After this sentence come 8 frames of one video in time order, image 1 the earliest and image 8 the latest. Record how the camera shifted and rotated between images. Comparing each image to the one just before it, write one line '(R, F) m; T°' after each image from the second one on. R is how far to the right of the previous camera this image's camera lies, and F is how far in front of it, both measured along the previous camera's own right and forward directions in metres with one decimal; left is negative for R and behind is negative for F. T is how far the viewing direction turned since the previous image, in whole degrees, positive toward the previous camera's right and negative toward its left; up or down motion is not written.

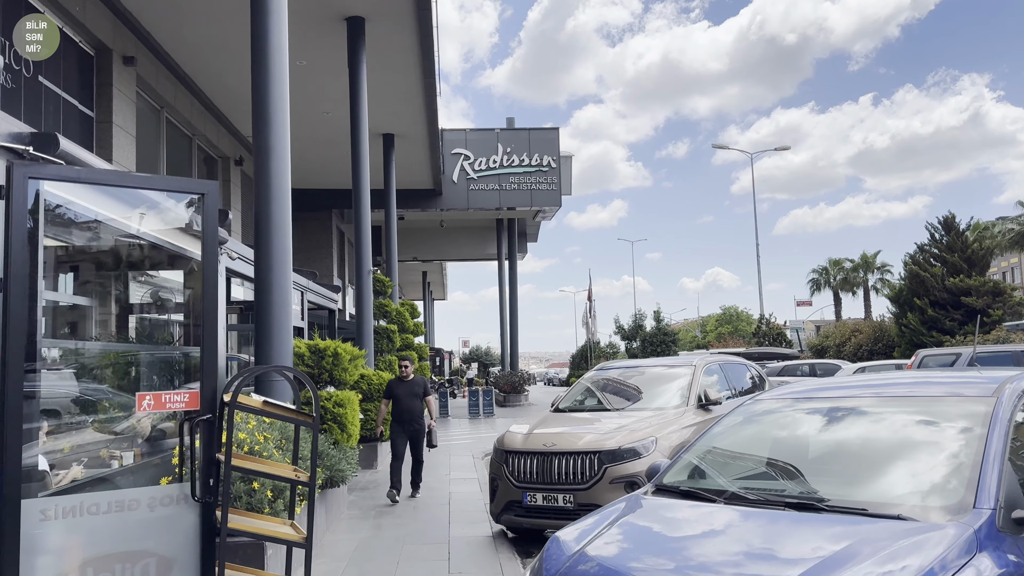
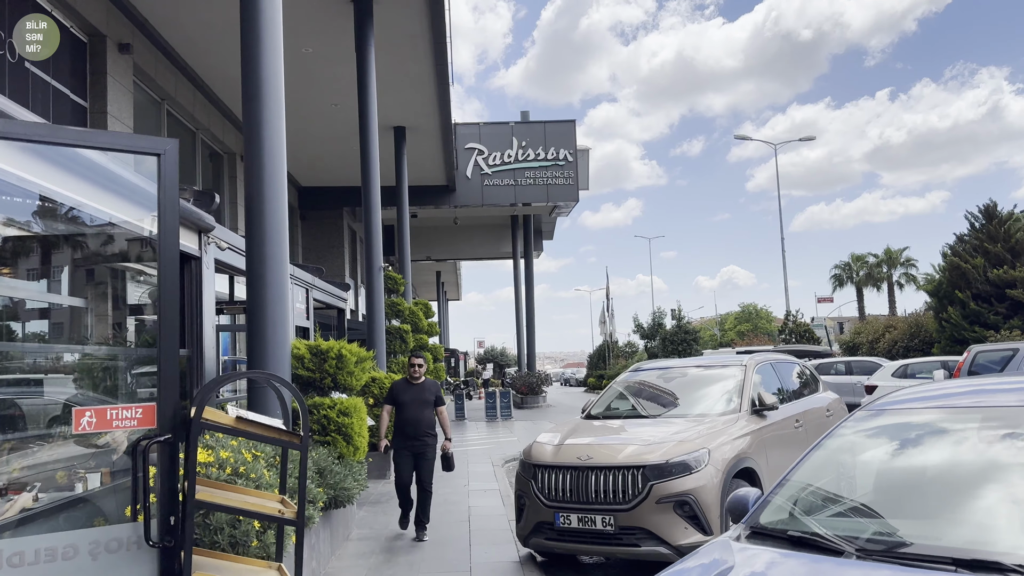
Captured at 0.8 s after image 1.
(-0.1, +0.9) m; -1°
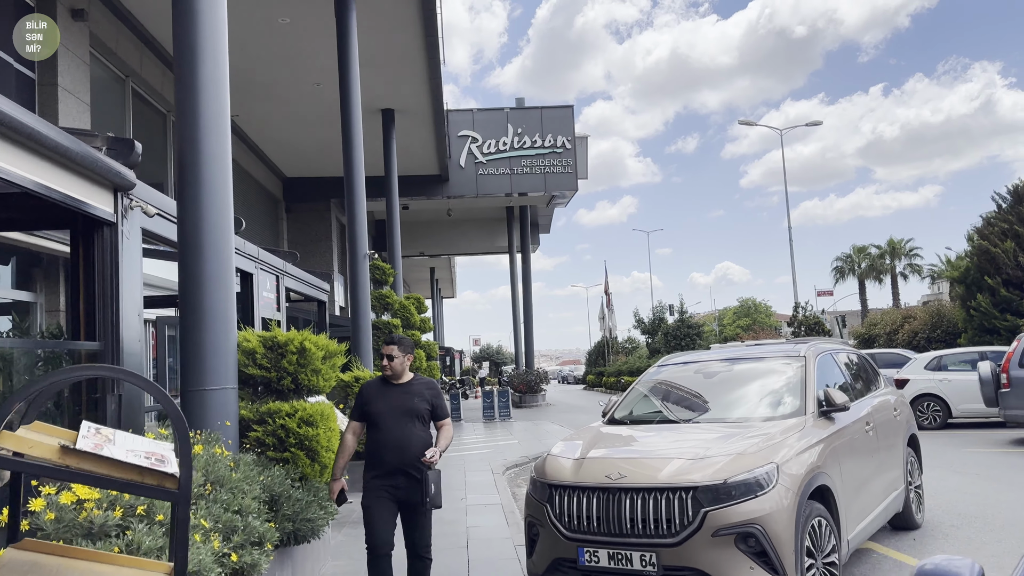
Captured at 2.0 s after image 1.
(-0.1, +1.3) m; 0°
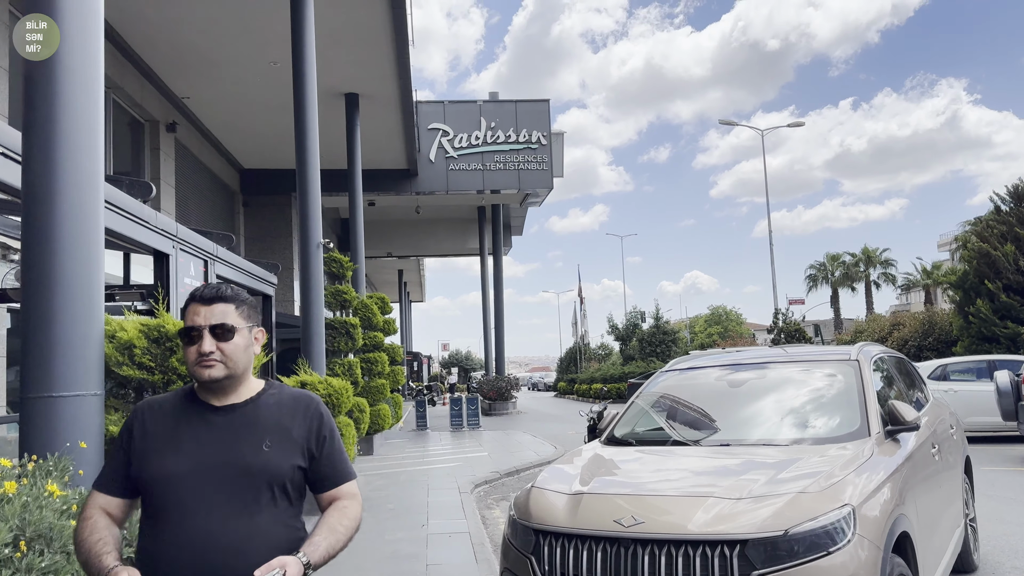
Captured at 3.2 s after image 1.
(0.0, +1.3) m; +2°
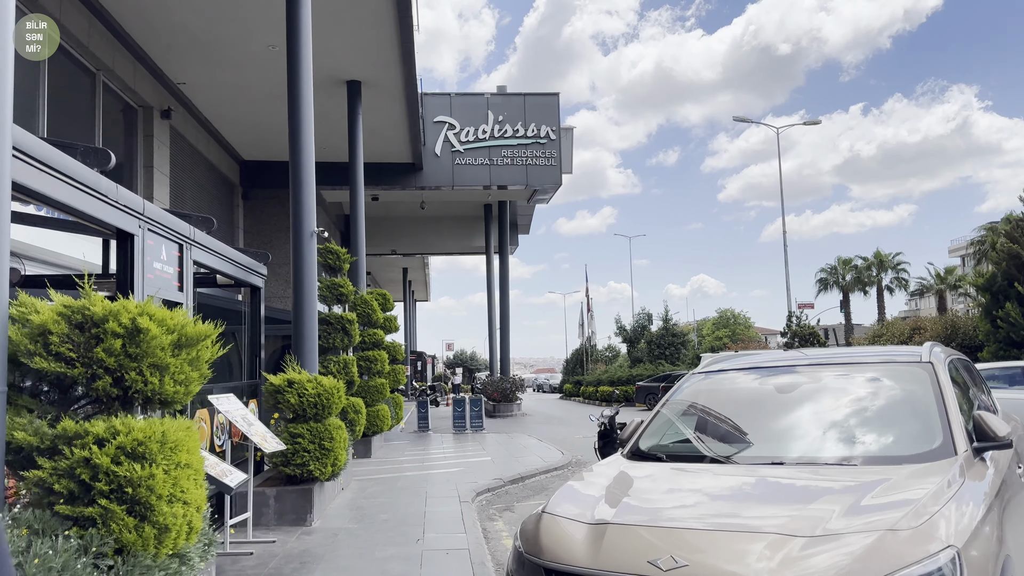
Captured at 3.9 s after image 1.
(0.0, +0.7) m; 0°
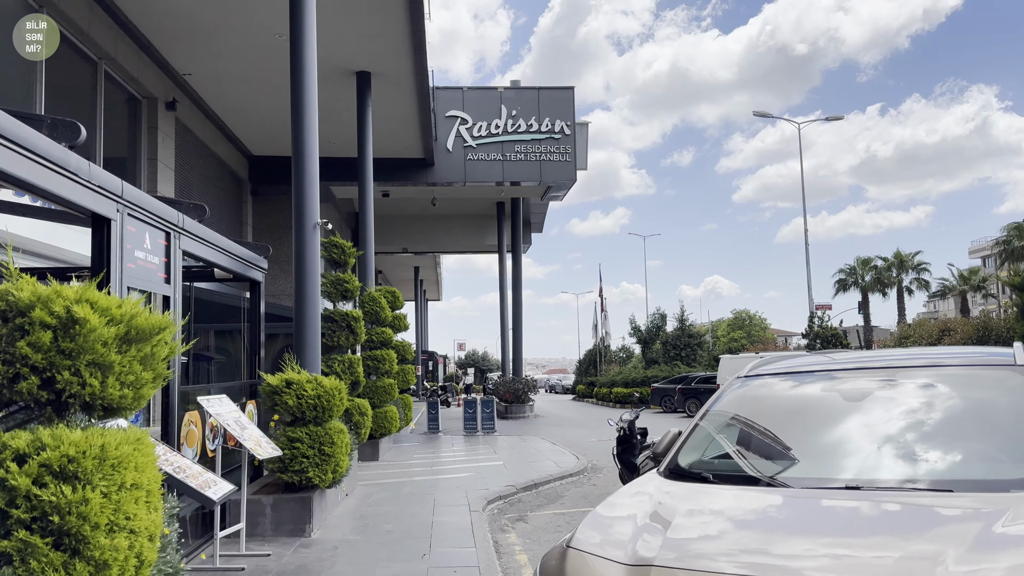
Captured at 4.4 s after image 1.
(0.0, +0.6) m; -1°
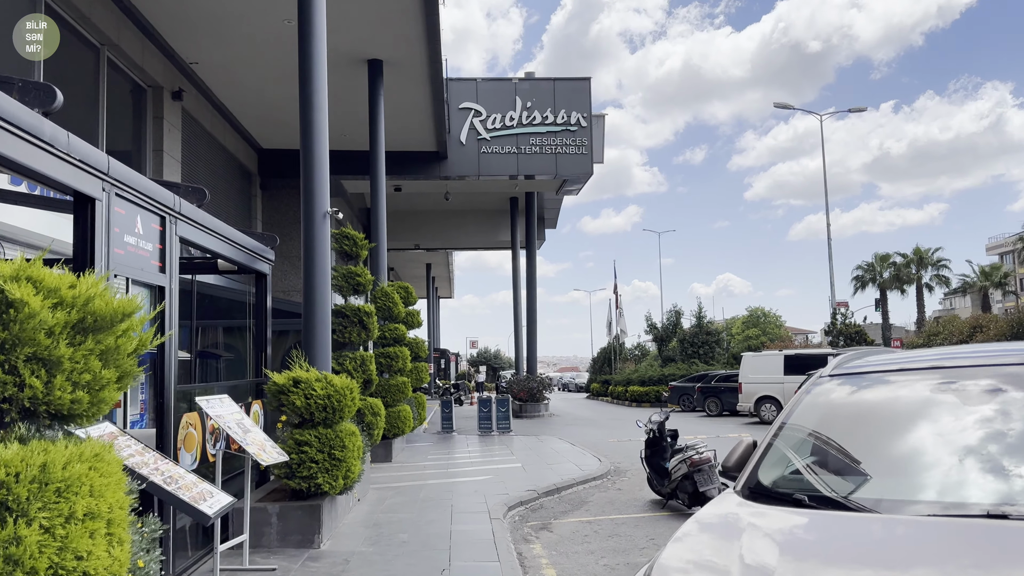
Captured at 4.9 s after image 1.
(-0.1, +0.6) m; -1°
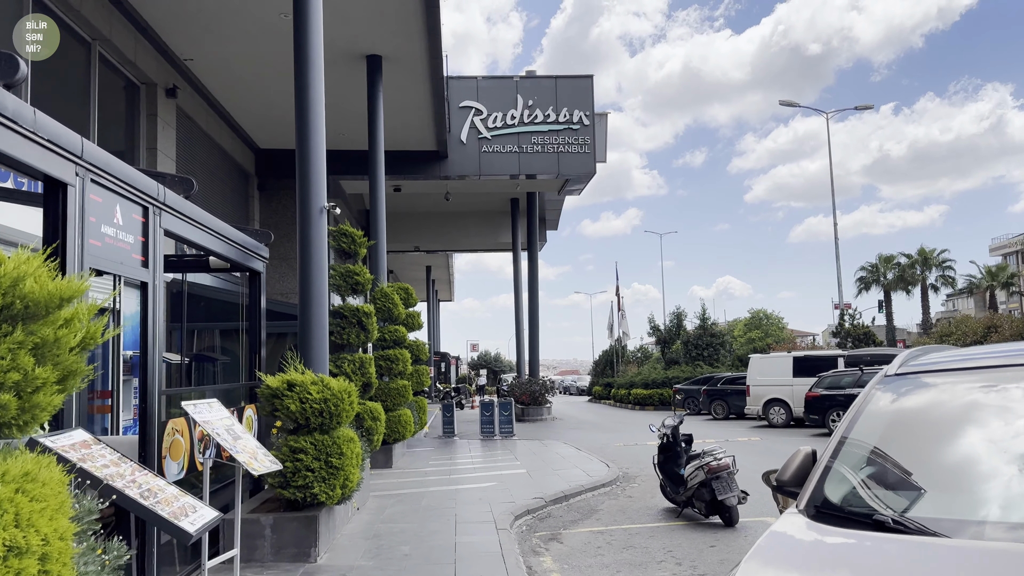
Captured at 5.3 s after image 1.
(-0.1, +0.4) m; 0°
